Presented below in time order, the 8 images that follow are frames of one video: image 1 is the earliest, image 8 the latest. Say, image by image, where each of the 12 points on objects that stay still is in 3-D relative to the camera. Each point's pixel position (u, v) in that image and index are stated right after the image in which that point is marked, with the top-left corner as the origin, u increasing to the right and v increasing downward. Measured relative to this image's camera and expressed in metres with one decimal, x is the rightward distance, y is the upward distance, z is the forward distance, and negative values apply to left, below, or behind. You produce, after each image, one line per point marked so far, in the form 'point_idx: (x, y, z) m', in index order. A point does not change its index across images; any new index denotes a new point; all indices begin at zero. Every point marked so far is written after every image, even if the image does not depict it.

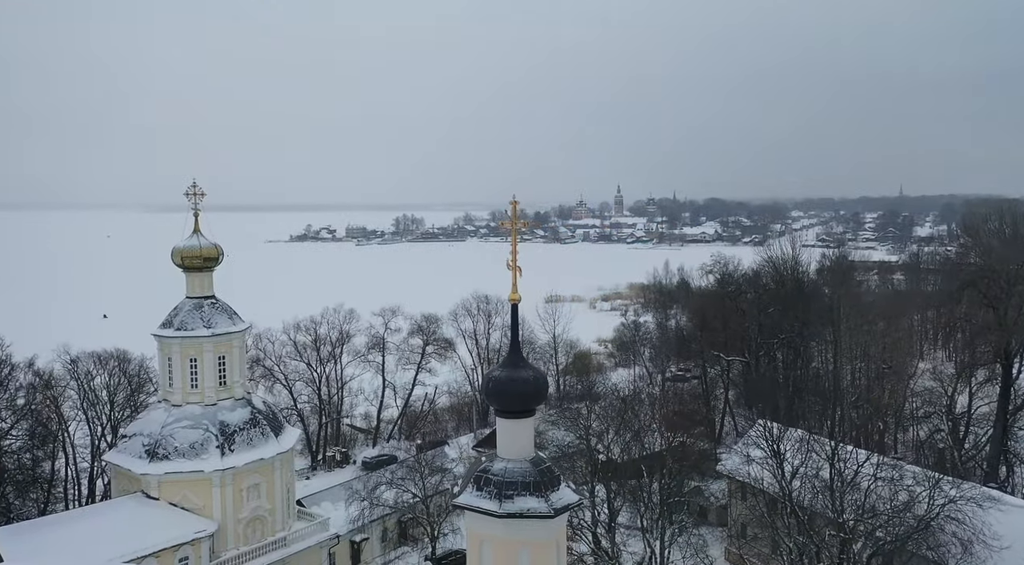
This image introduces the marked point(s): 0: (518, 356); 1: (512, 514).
0: (0.0, -0.7, +8.8) m
1: (0.0, -2.3, +8.4) m
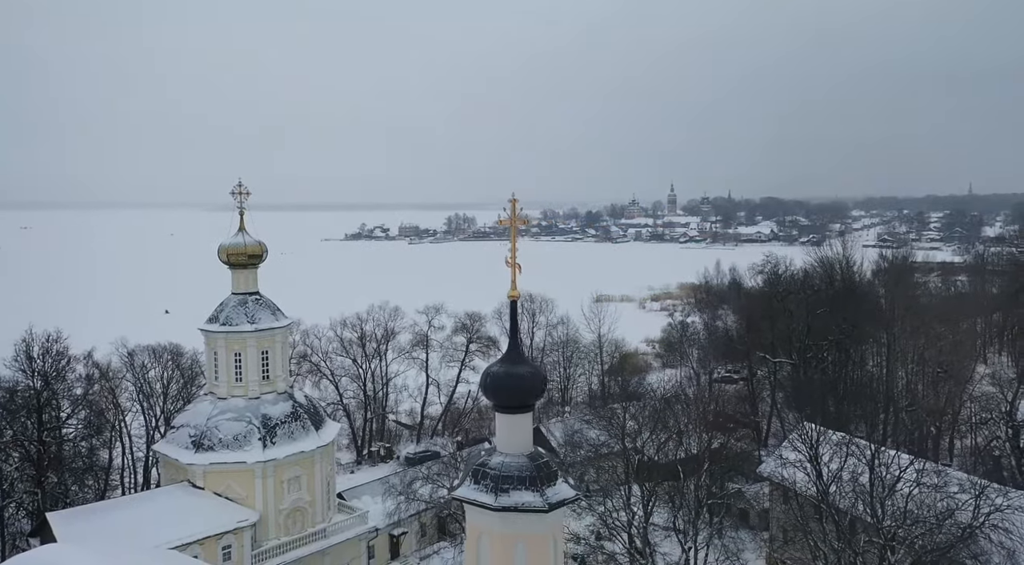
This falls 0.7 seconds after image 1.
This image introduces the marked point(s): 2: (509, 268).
0: (0.0, -0.7, +9.0) m
1: (-0.1, -2.3, +8.7) m
2: (0.0, +0.2, +9.0) m
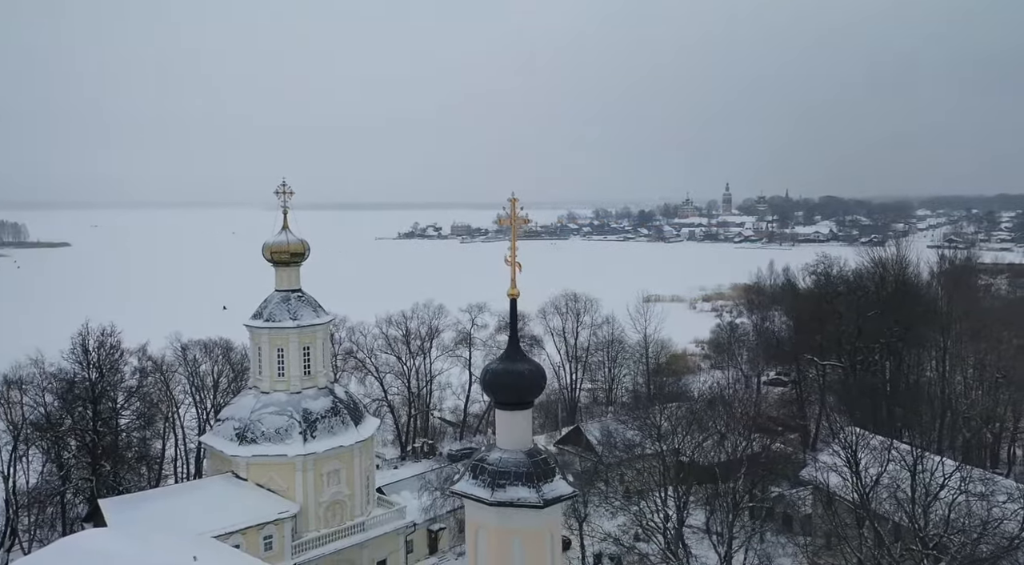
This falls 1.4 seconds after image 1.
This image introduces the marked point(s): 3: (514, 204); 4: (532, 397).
0: (0.0, -0.7, +9.2) m
1: (-0.1, -2.3, +8.8) m
2: (0.0, +0.2, +9.2) m
3: (0.0, +0.9, +9.2) m
4: (+0.2, -1.2, +9.2) m
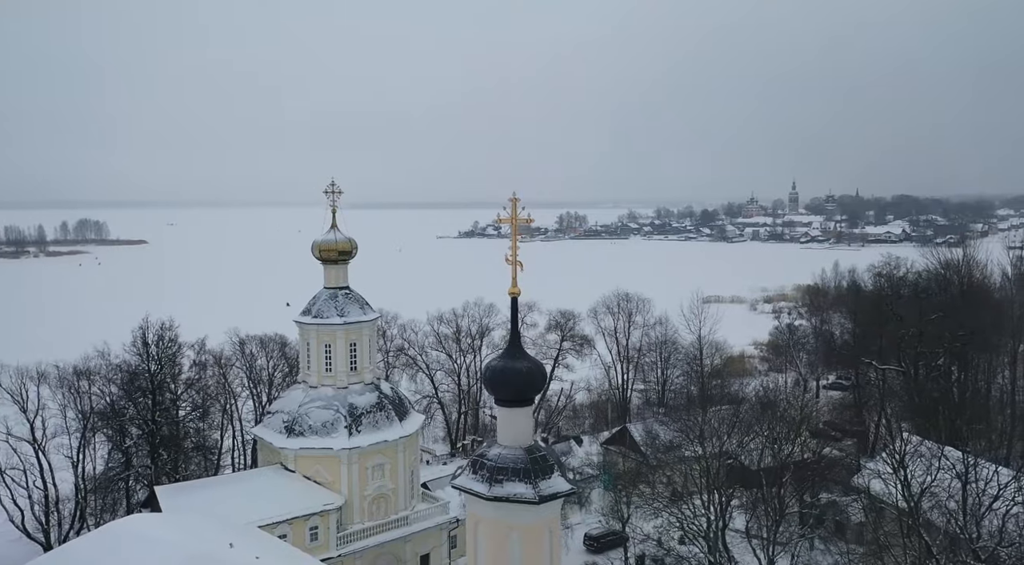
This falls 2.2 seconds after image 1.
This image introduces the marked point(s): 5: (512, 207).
0: (0.0, -0.7, +9.4) m
1: (-0.2, -2.3, +9.0) m
2: (0.0, +0.2, +9.4) m
3: (0.0, +0.9, +9.4) m
4: (+0.2, -1.2, +9.4) m
5: (0.0, +0.8, +9.3) m
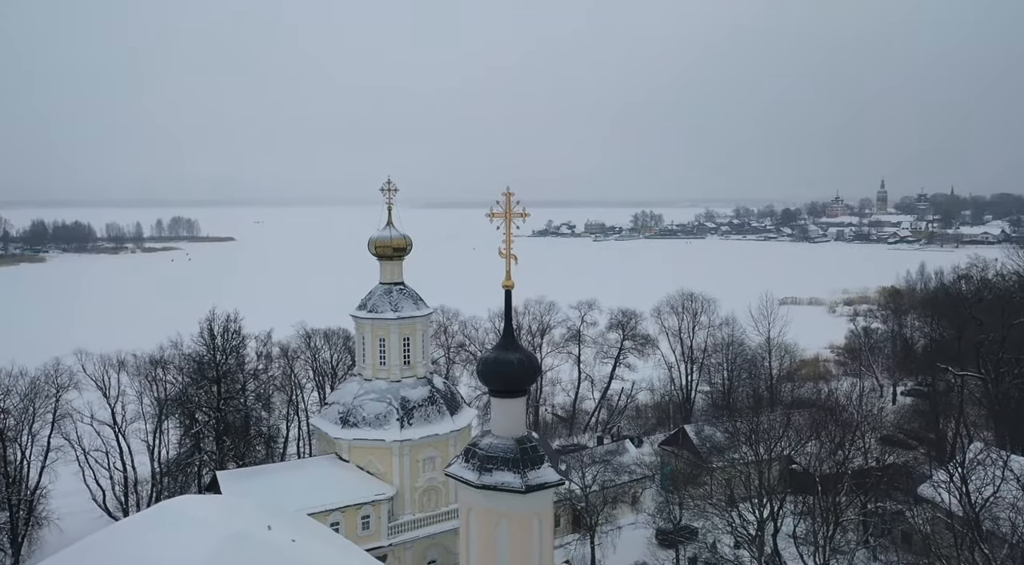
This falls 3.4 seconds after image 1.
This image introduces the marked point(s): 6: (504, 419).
0: (0.0, -0.6, +9.5) m
1: (-0.3, -2.2, +9.2) m
2: (-0.1, +0.3, +9.6) m
3: (0.0, +1.0, +9.5) m
4: (+0.2, -1.2, +9.5) m
5: (-0.1, +0.9, +9.5) m
6: (-0.1, -1.5, +9.5) m
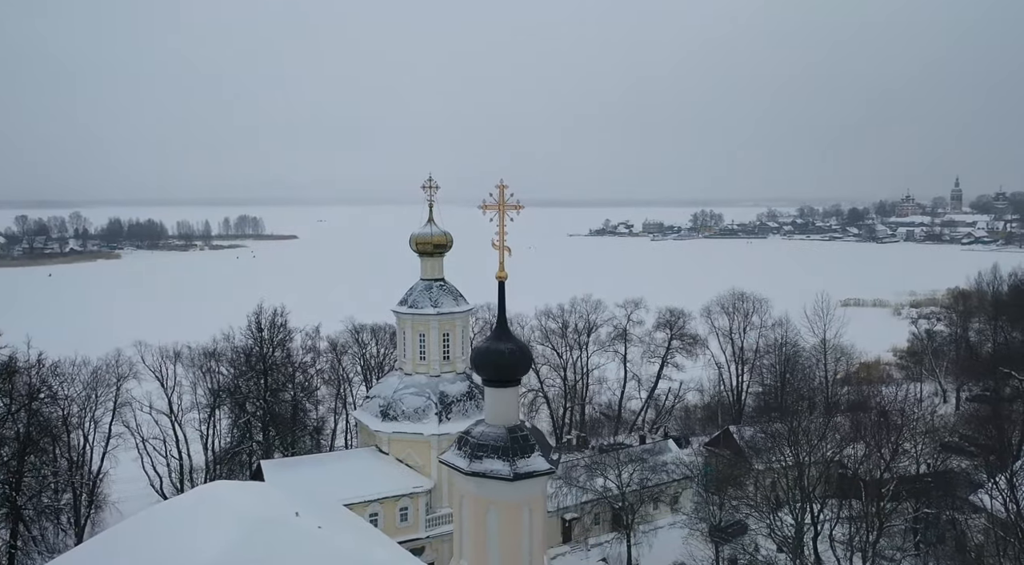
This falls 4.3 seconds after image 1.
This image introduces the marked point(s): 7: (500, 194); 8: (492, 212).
0: (-0.1, -0.5, +9.7) m
1: (-0.4, -2.1, +9.4) m
2: (-0.1, +0.4, +9.7) m
3: (-0.1, +1.1, +9.7) m
4: (+0.1, -1.1, +9.6) m
5: (-0.1, +1.0, +9.7) m
6: (-0.2, -1.4, +9.6) m
7: (-0.1, +1.0, +9.7) m
8: (-0.2, +0.8, +9.7) m
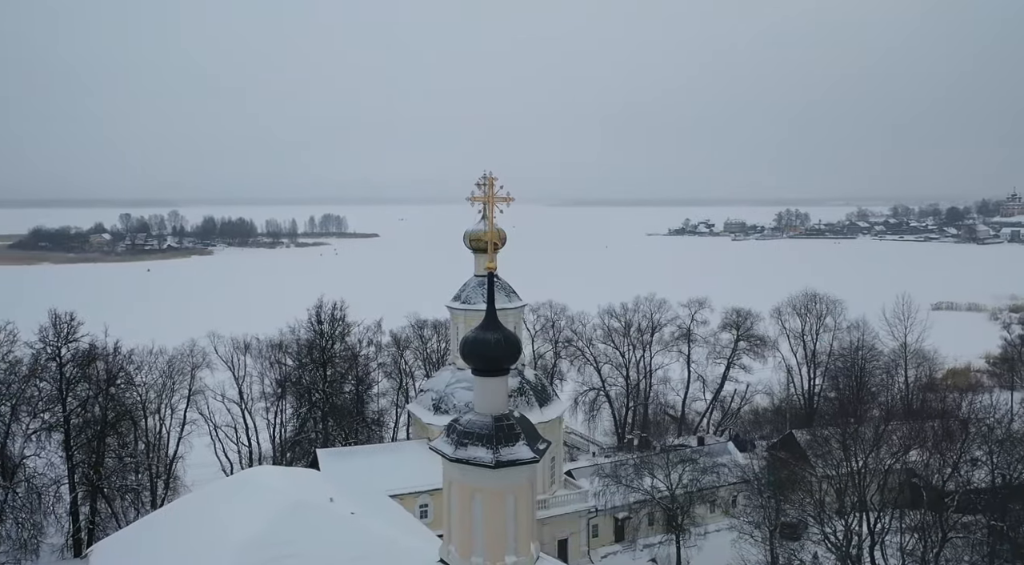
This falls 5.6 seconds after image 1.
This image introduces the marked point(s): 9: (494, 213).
0: (-0.2, -0.4, +9.7) m
1: (-0.6, -2.0, +9.5) m
2: (-0.3, +0.5, +9.8) m
3: (-0.2, +1.2, +9.7) m
4: (-0.1, -1.0, +9.7) m
5: (-0.3, +1.1, +9.7) m
6: (-0.3, -1.3, +9.7) m
7: (-0.2, +1.1, +9.8) m
8: (-0.3, +0.9, +9.8) m
9: (-0.2, +0.8, +9.7) m
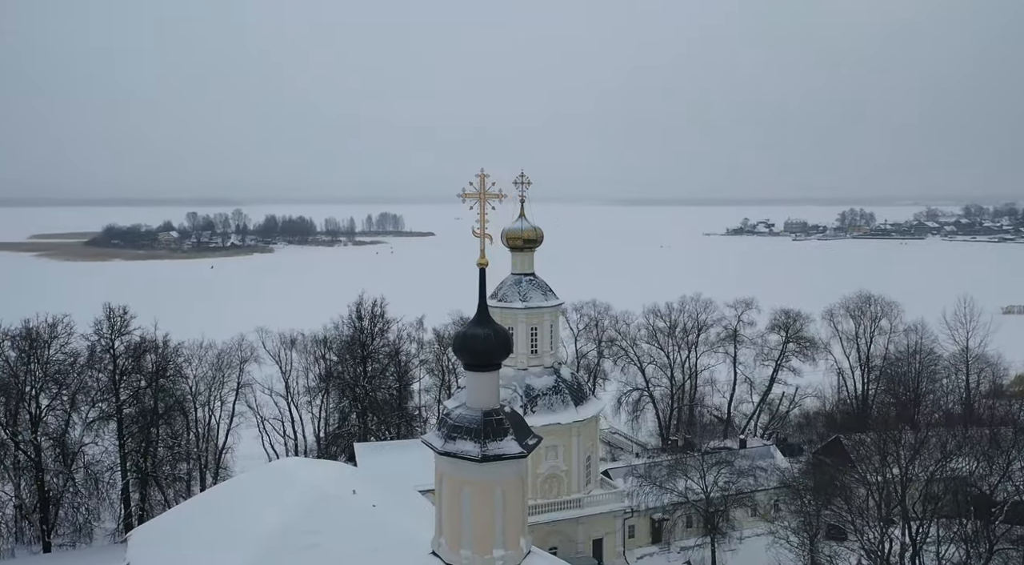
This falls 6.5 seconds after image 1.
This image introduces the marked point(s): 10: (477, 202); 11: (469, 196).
0: (-0.4, -0.4, +9.7) m
1: (-0.7, -2.0, +9.5) m
2: (-0.4, +0.5, +9.8) m
3: (-0.3, +1.2, +9.7) m
4: (-0.2, -0.9, +9.7) m
5: (-0.3, +1.2, +9.7) m
6: (-0.4, -1.3, +9.7) m
7: (-0.3, +1.2, +9.8) m
8: (-0.4, +1.0, +9.8) m
9: (-0.3, +0.9, +9.7) m
10: (-0.3, +1.0, +9.8) m
11: (-0.5, +1.0, +9.8) m
